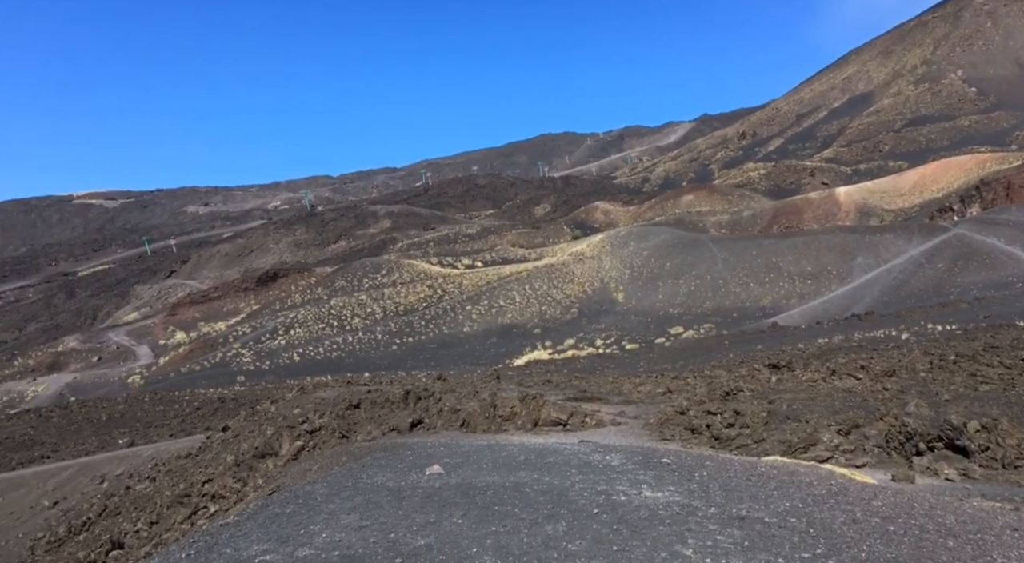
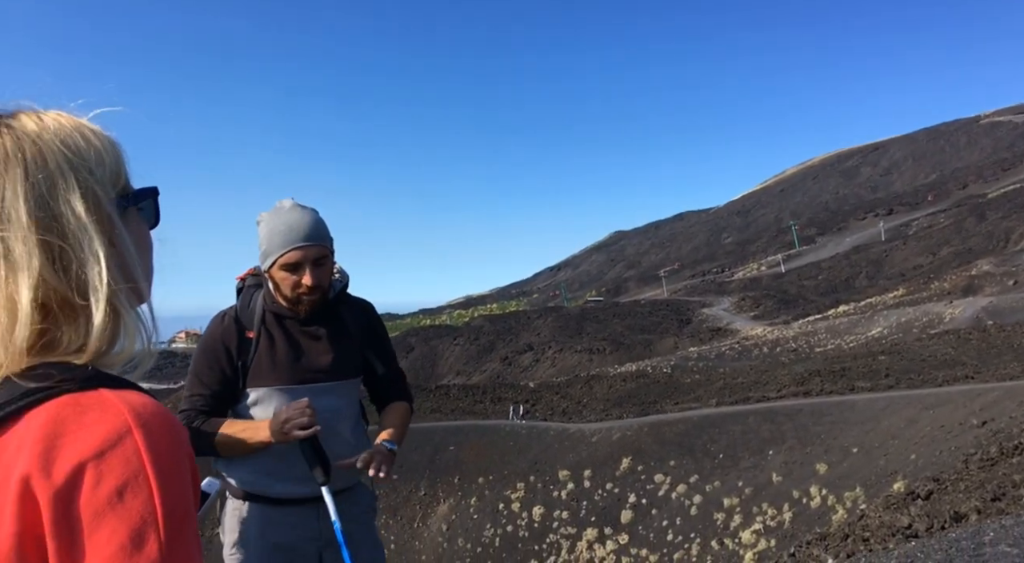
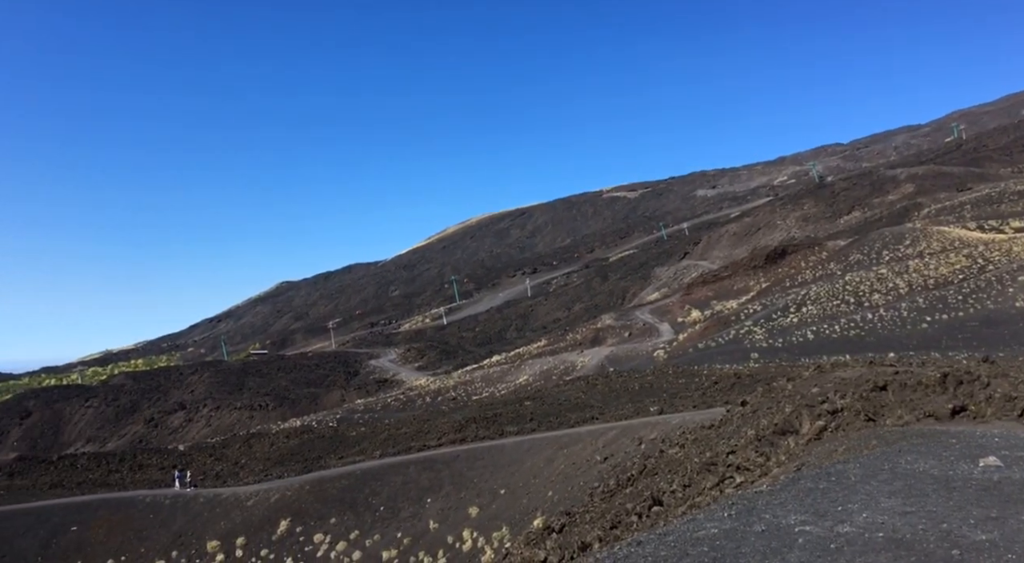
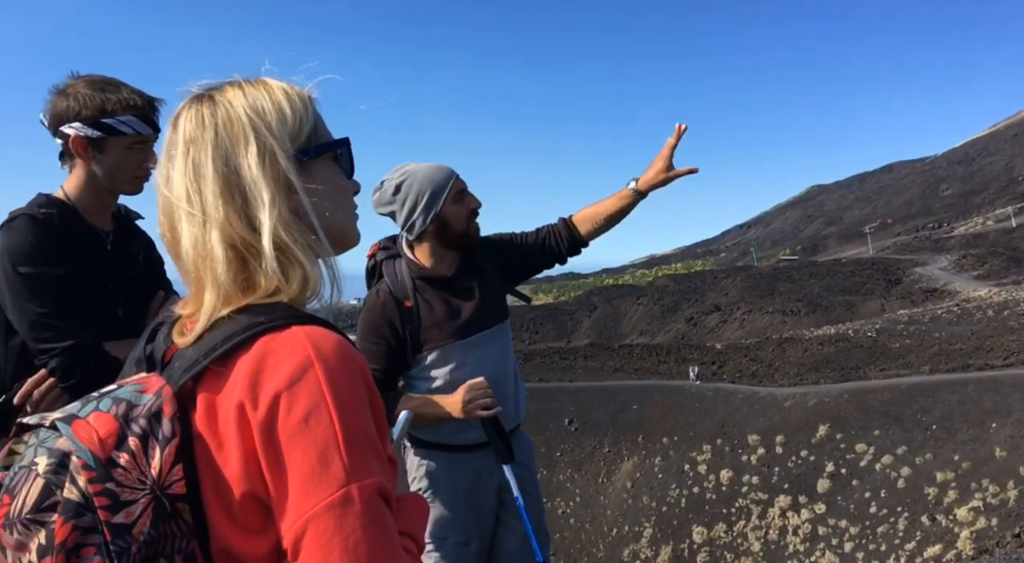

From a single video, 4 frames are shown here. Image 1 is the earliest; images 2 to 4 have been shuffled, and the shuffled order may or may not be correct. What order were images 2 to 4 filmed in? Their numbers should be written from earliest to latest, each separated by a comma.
3, 2, 4
